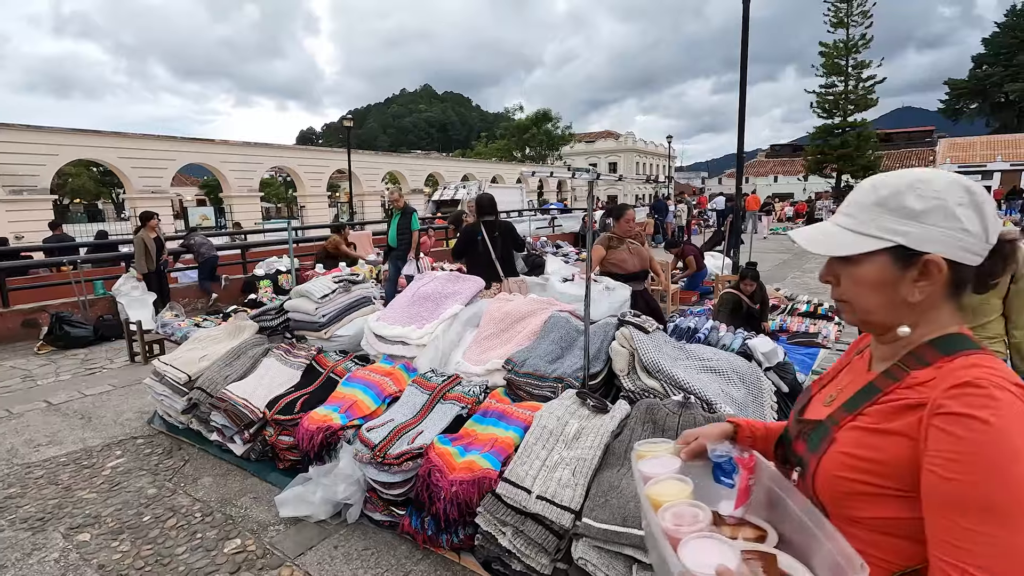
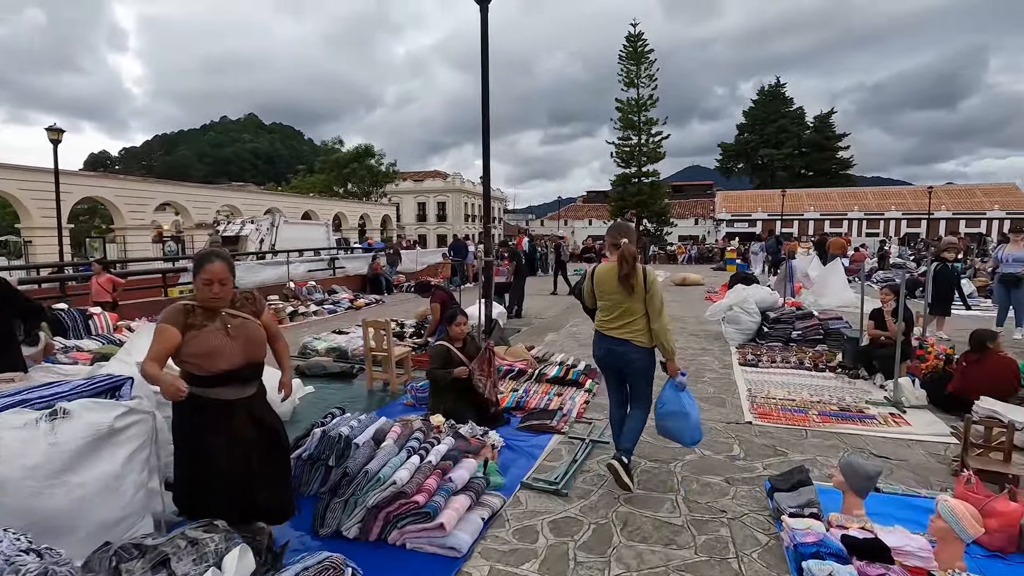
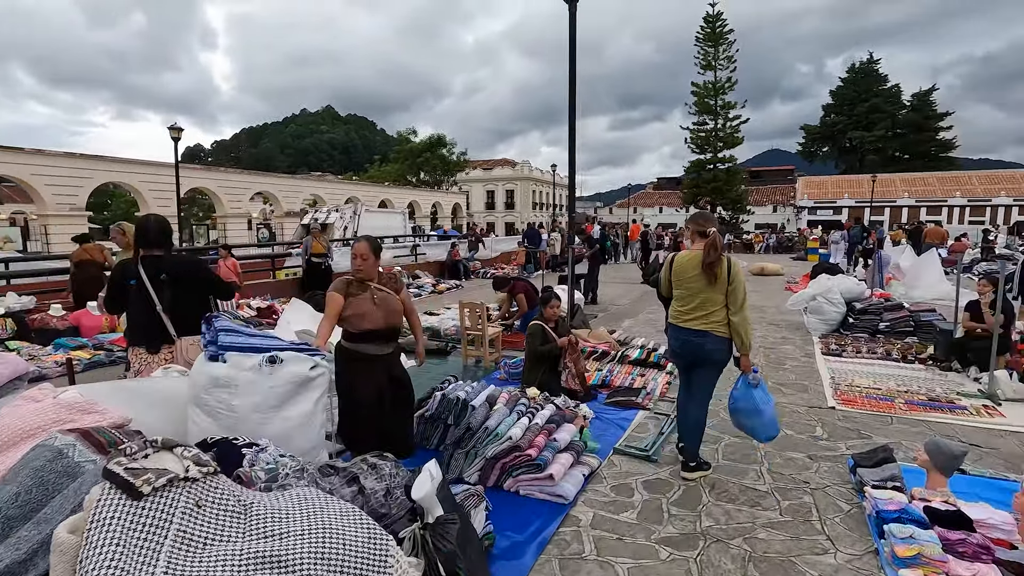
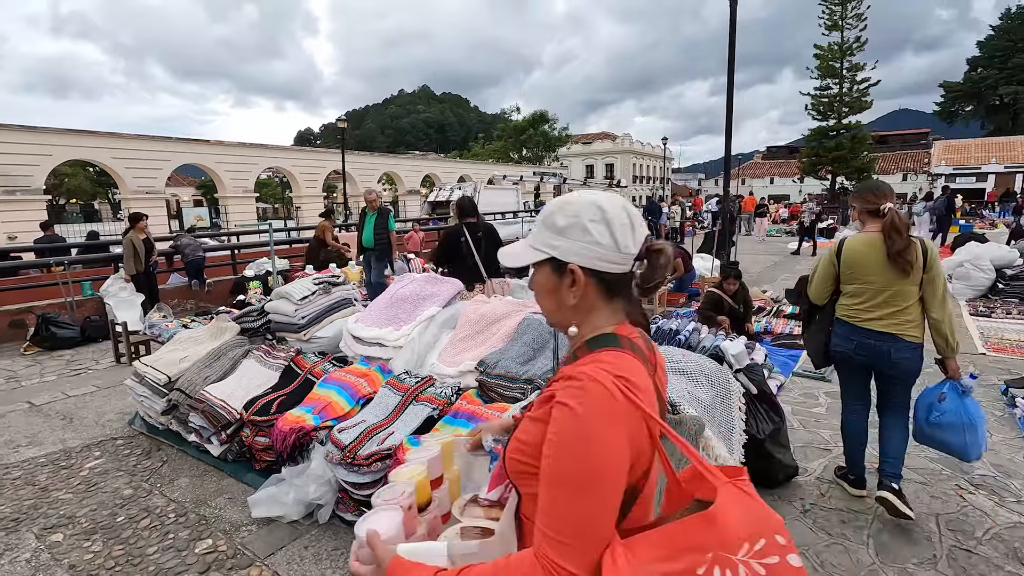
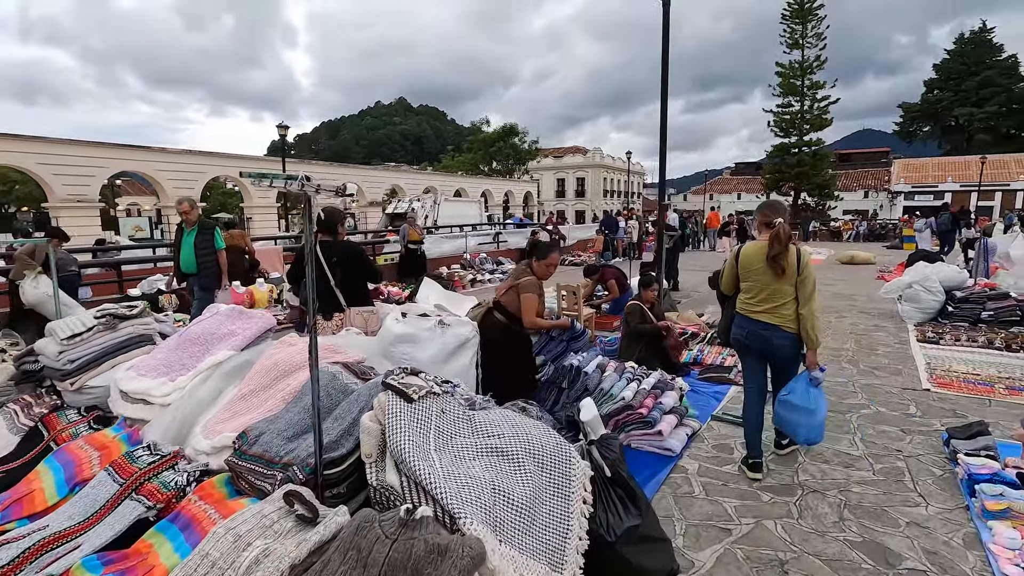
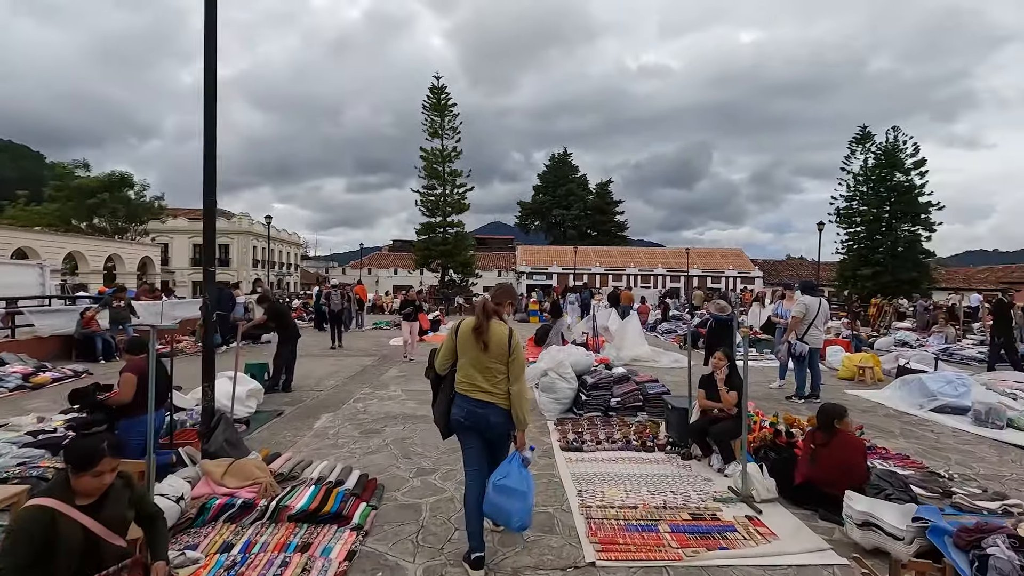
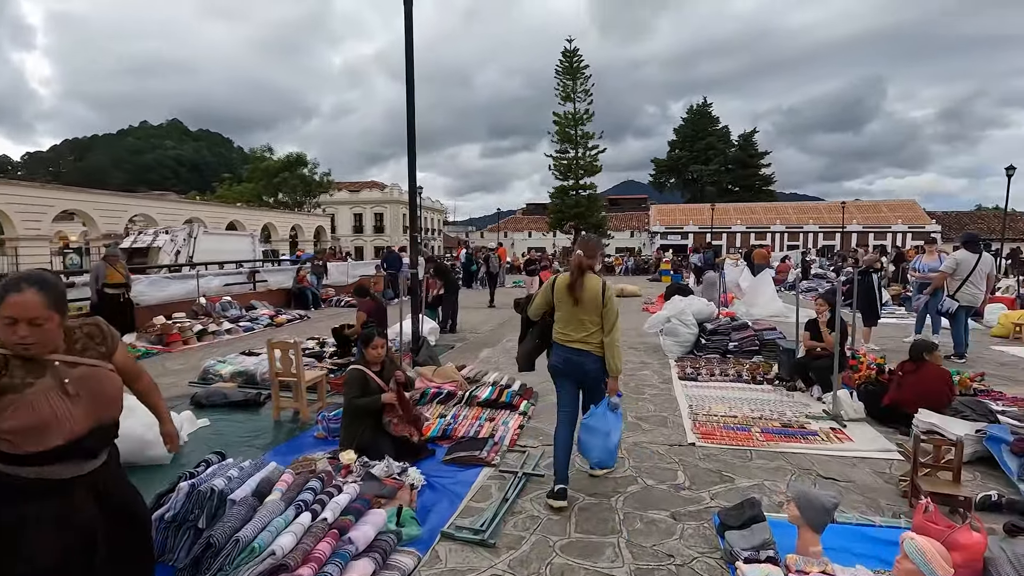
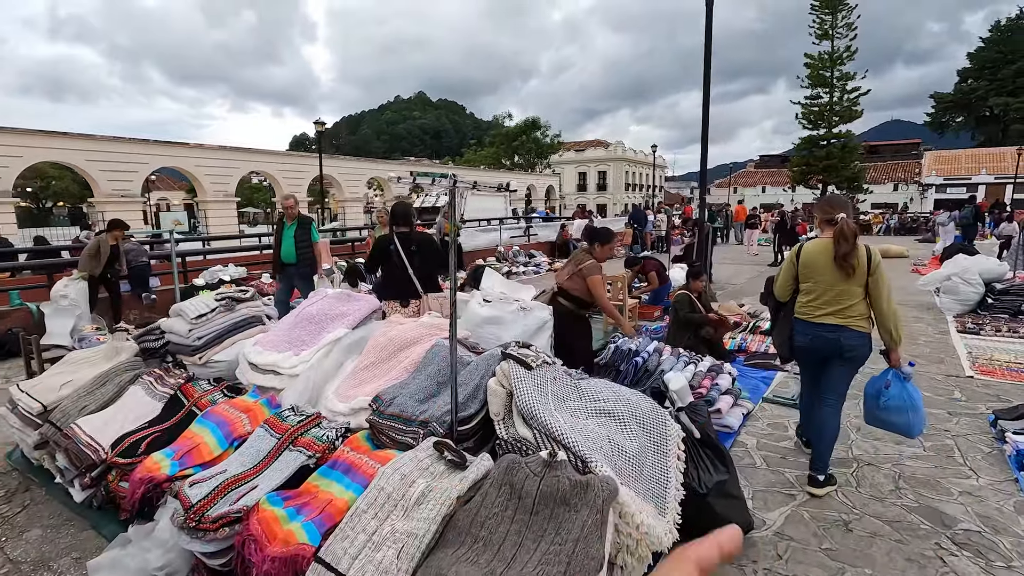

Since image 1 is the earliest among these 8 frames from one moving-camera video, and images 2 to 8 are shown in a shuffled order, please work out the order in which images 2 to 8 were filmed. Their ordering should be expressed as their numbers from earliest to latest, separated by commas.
4, 8, 5, 3, 2, 7, 6
